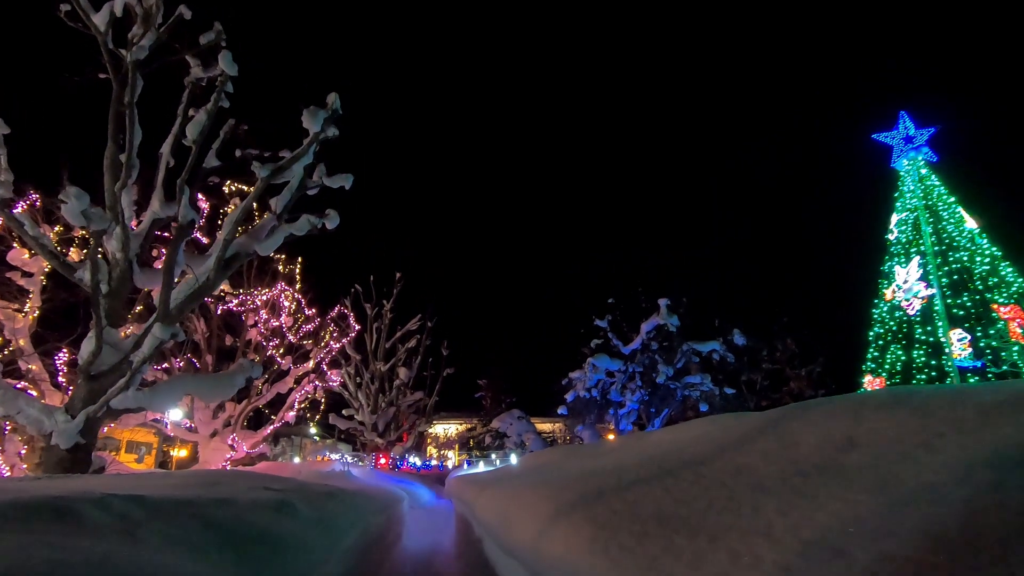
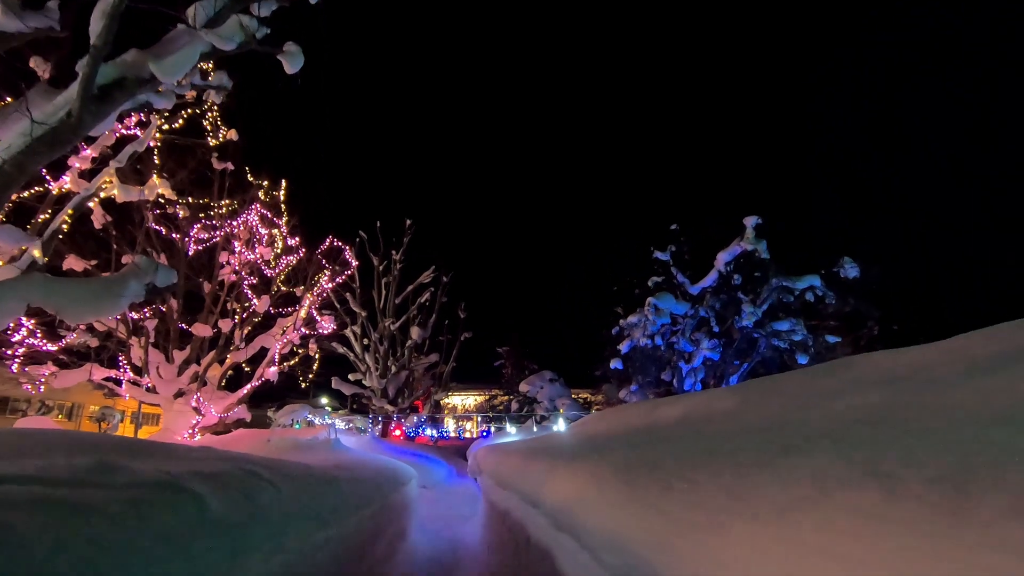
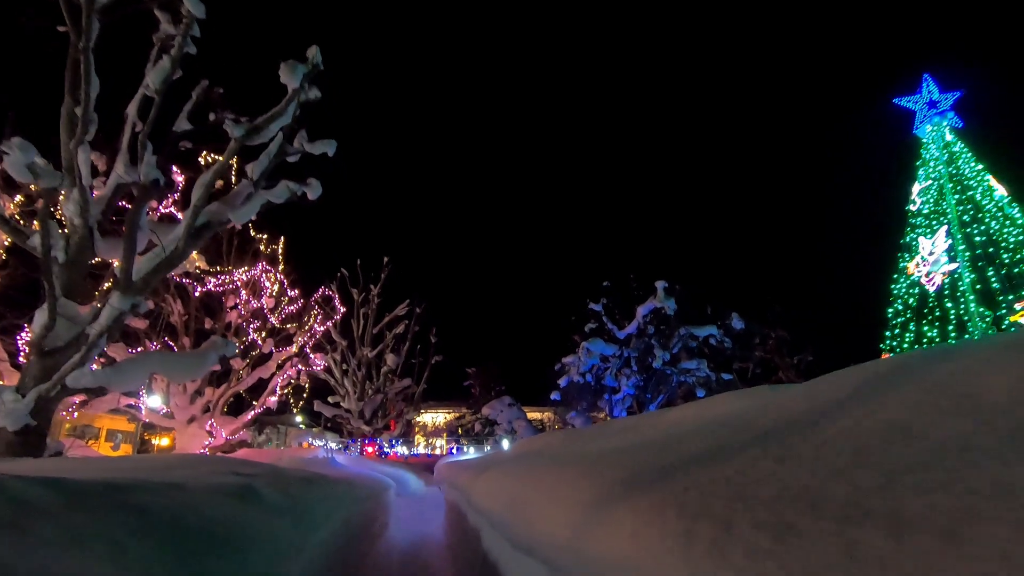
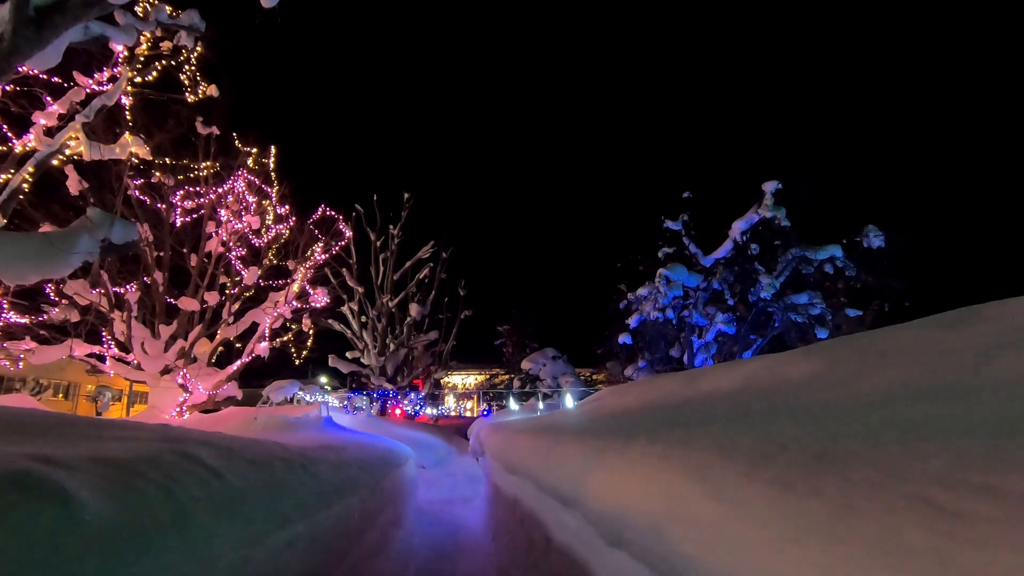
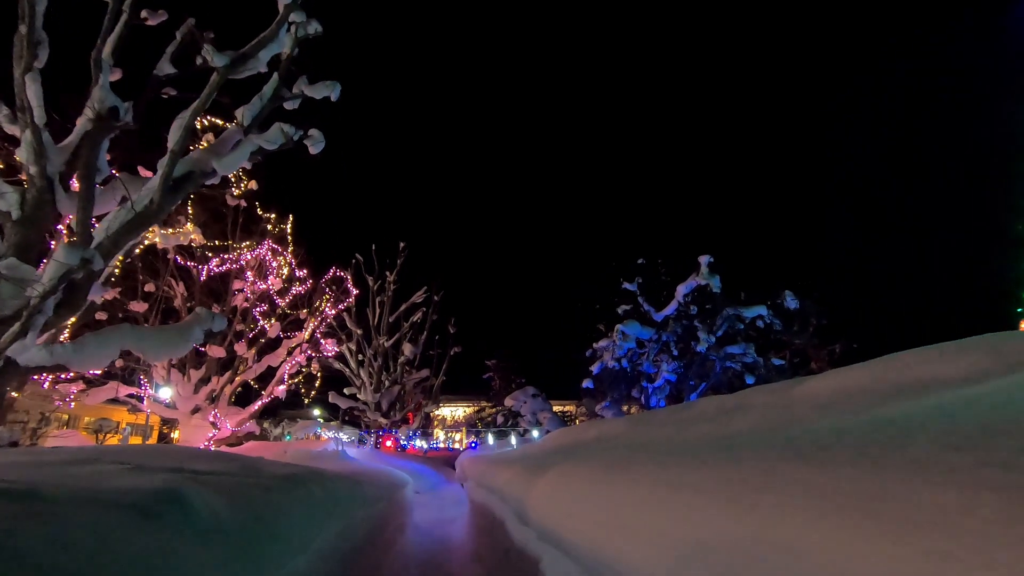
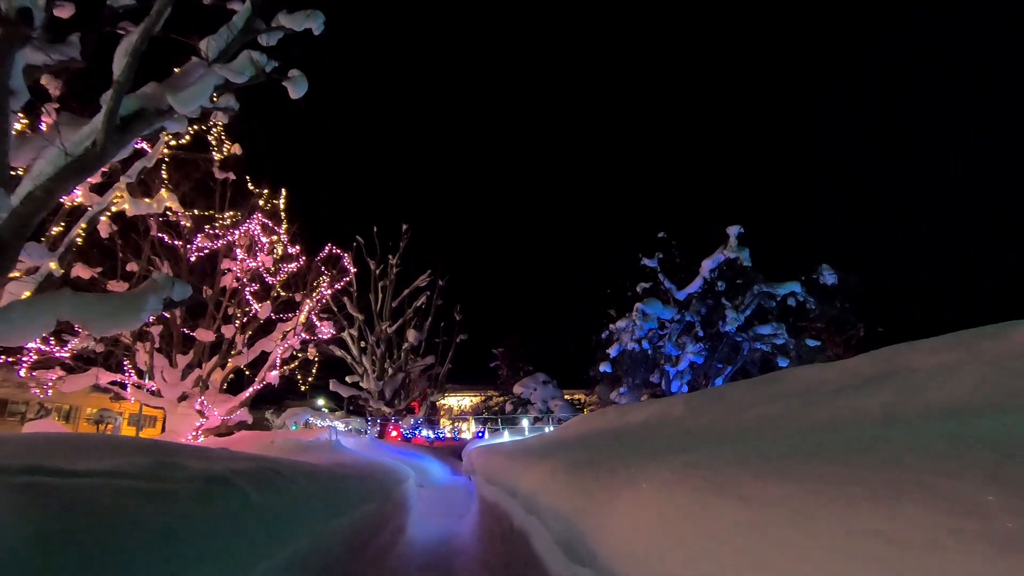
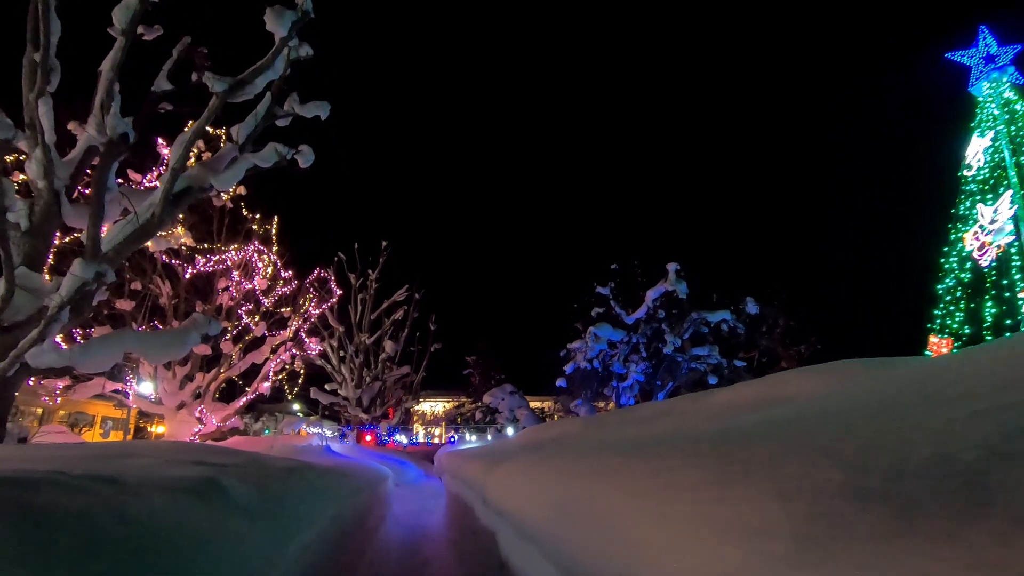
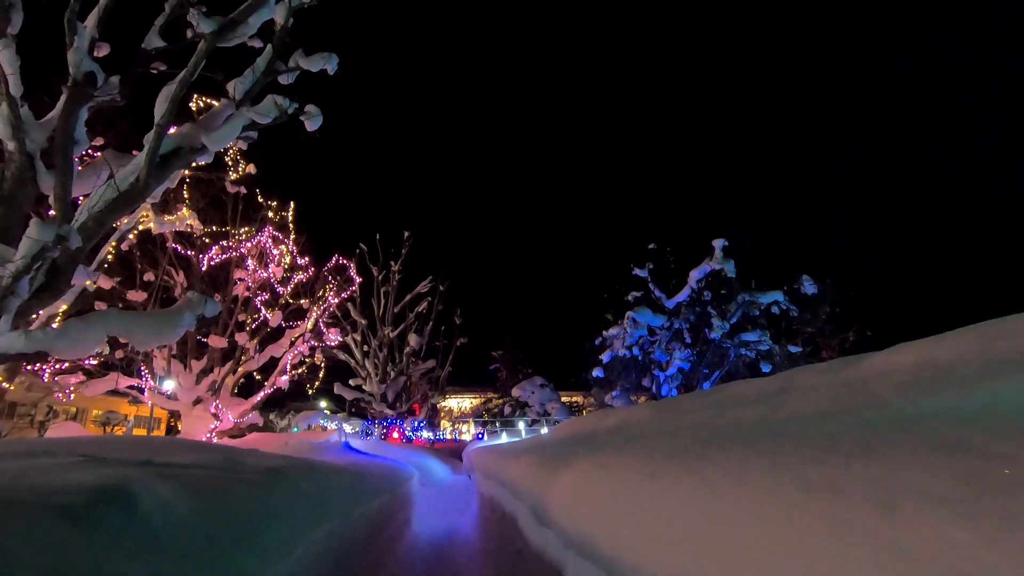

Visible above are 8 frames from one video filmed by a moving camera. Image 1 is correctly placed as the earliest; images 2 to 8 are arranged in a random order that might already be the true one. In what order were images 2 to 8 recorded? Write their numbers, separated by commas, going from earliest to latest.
3, 7, 5, 8, 6, 2, 4
